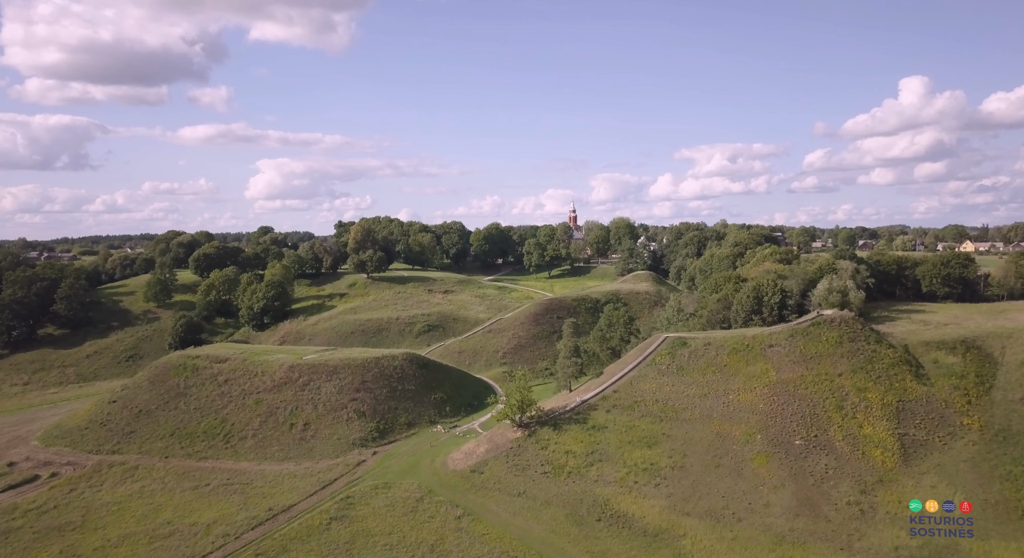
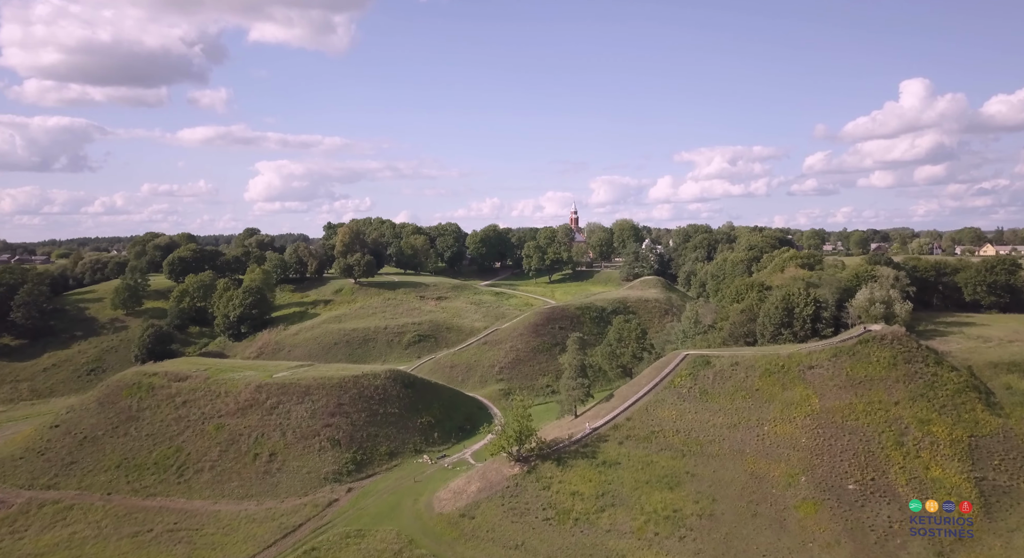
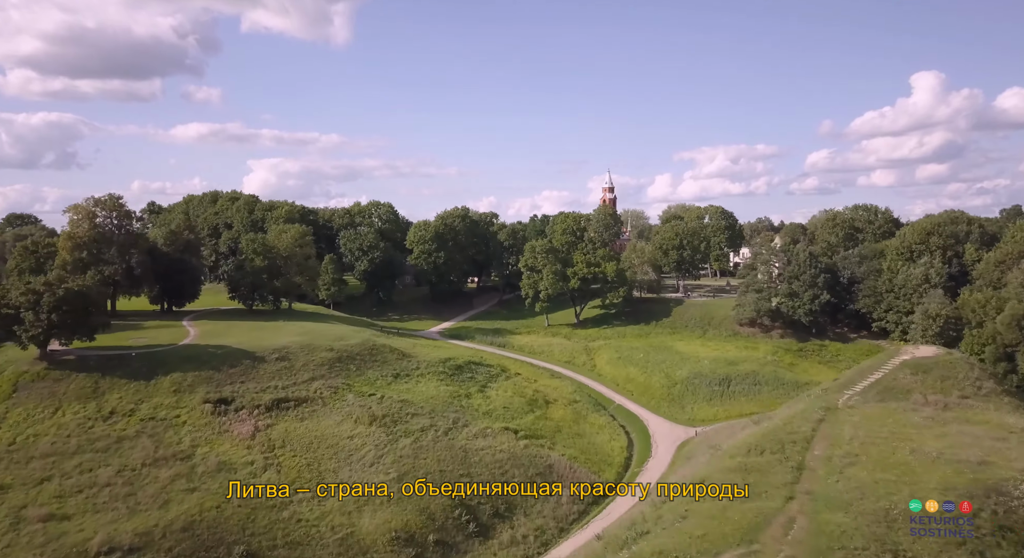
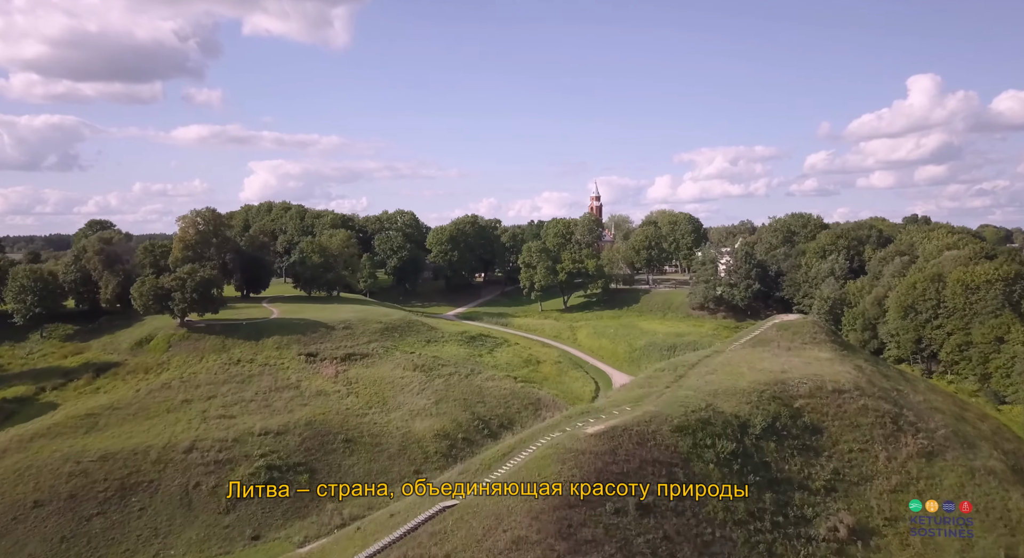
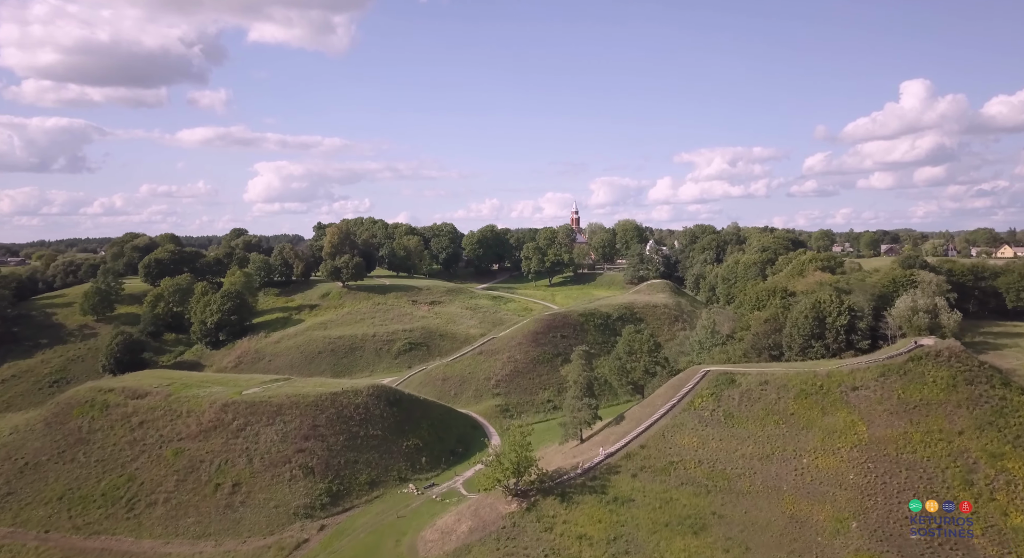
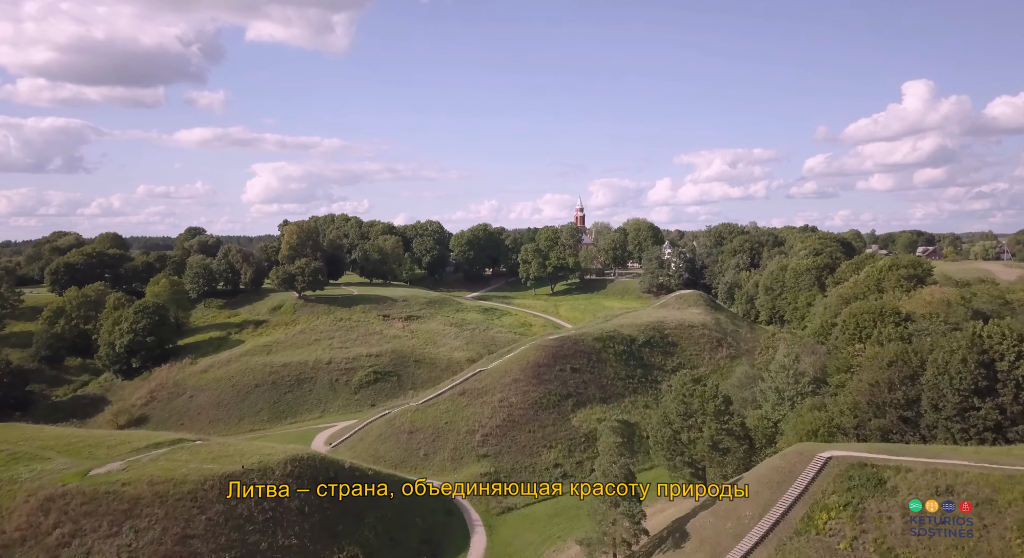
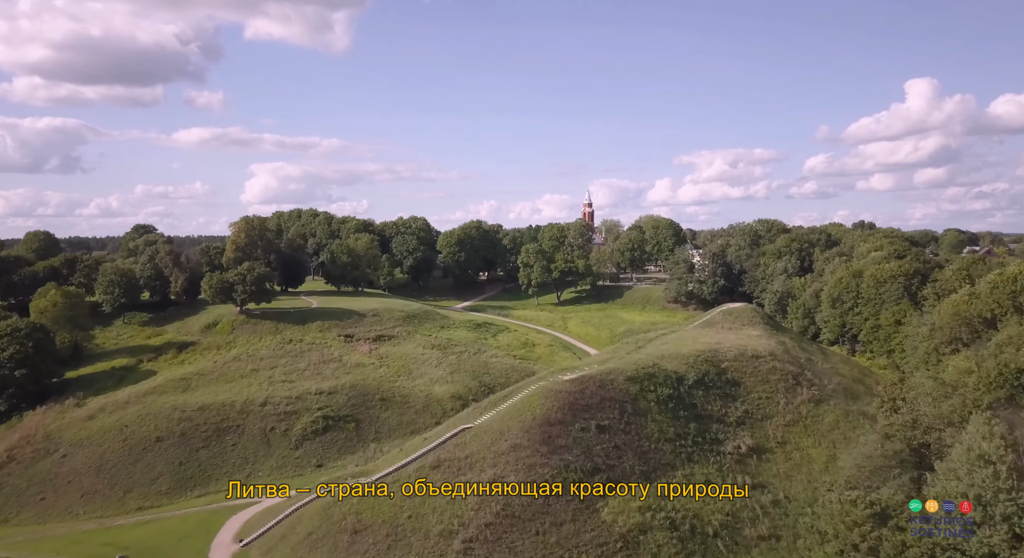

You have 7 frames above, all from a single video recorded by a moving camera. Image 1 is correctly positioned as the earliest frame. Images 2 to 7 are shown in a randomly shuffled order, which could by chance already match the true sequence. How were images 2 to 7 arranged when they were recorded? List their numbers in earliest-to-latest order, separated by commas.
2, 5, 6, 7, 4, 3
